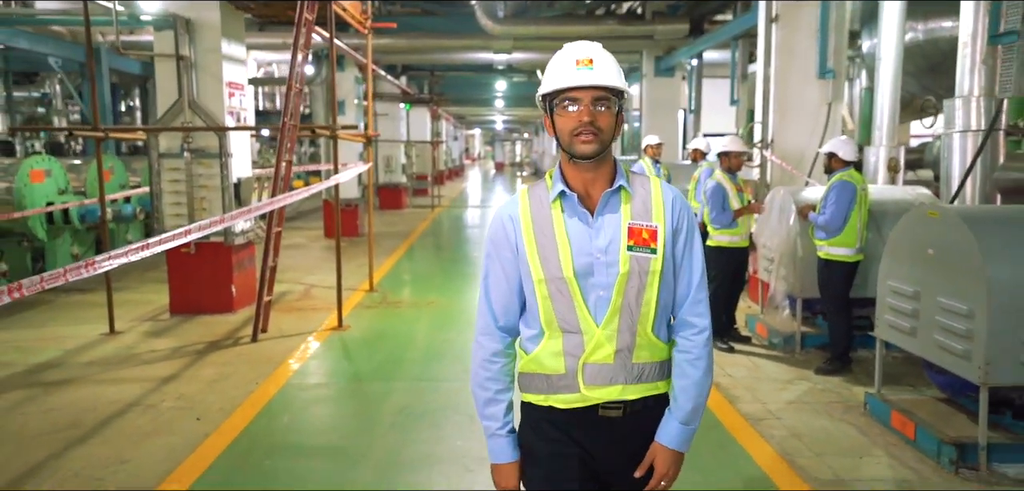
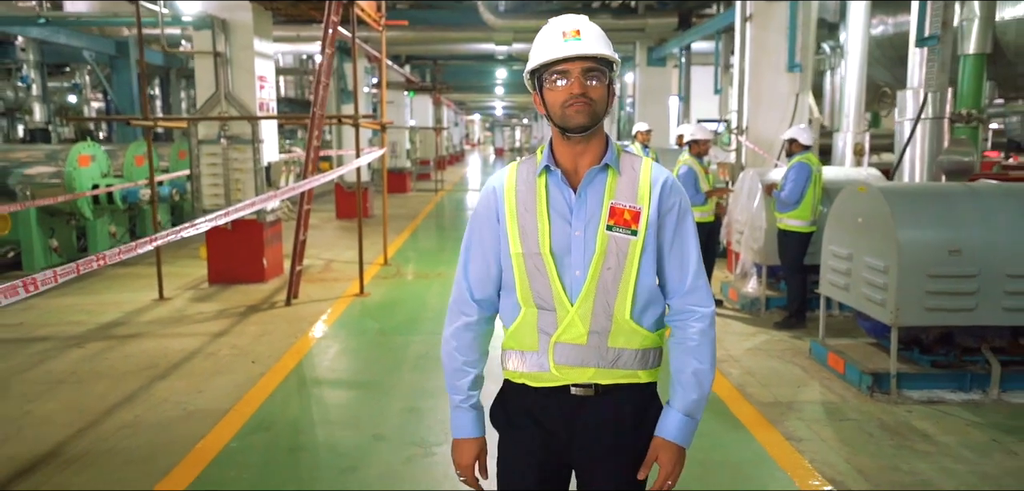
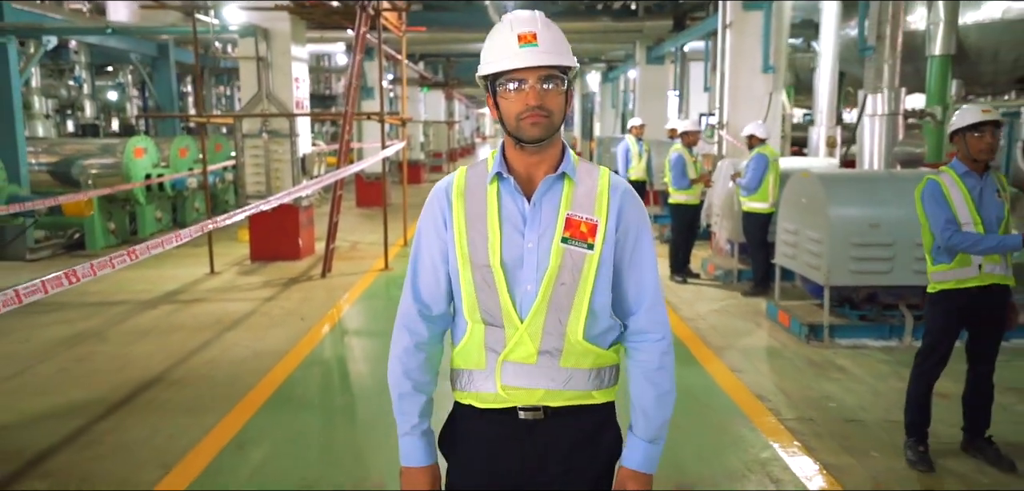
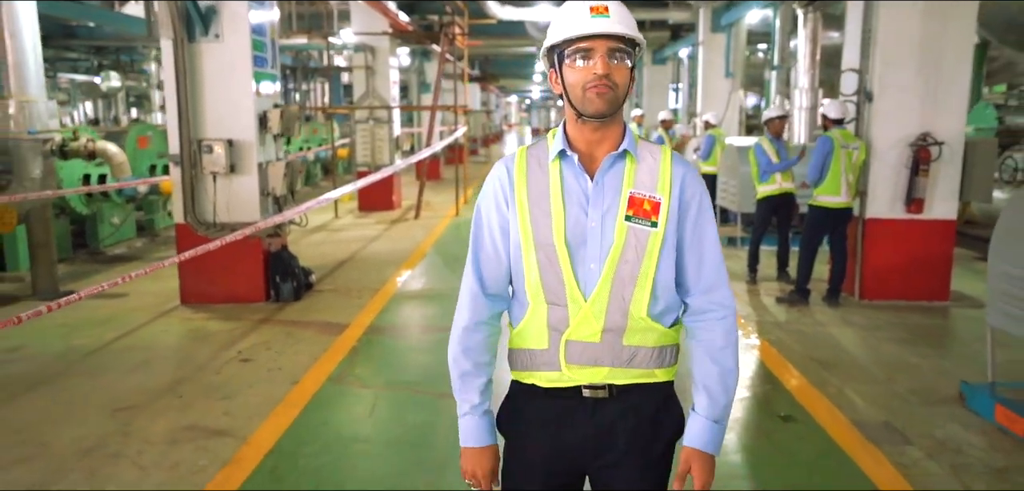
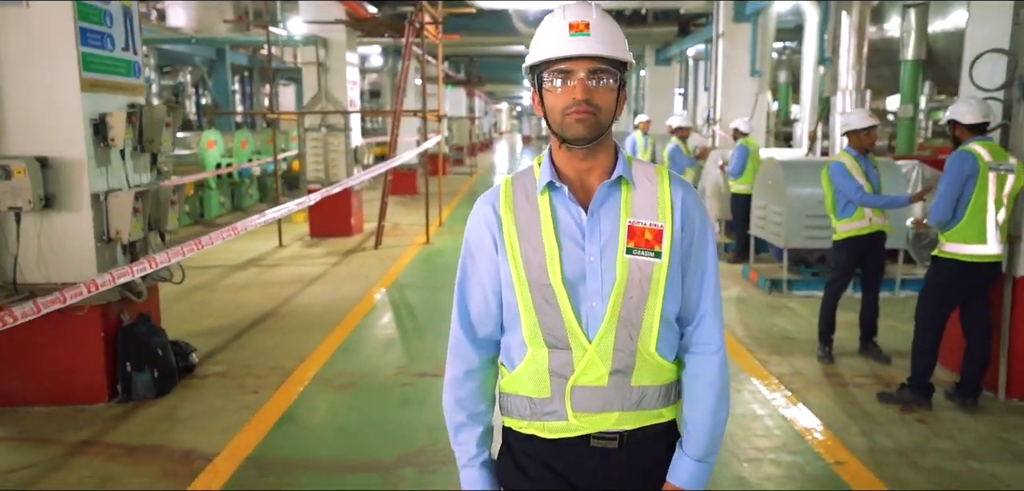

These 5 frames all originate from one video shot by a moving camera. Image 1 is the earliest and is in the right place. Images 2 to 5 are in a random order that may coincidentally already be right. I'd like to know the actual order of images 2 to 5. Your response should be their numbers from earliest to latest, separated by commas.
2, 3, 5, 4
